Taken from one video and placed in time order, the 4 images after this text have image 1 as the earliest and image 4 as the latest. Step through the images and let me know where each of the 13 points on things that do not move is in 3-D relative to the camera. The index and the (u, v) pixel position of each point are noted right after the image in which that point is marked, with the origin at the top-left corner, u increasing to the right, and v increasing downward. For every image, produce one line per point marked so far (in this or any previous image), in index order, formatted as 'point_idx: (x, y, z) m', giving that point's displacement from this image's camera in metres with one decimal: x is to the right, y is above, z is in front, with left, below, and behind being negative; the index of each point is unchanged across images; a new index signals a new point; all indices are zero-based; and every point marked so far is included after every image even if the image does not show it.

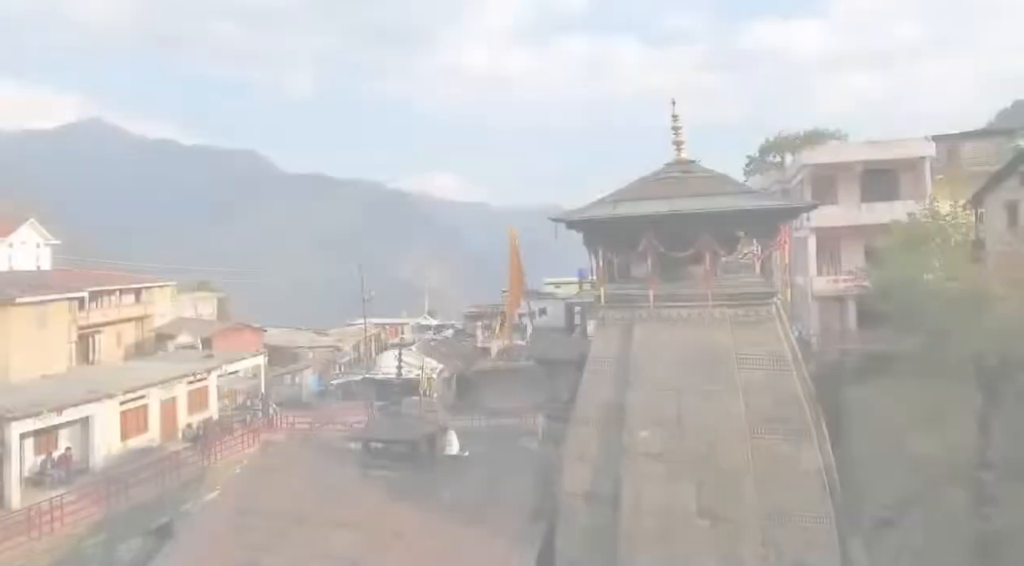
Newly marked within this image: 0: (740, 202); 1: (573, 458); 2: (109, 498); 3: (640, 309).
0: (+2.7, +1.0, +9.4) m
1: (+0.8, -2.3, +10.3) m
2: (-8.6, -4.6, +16.7) m
3: (+1.7, -0.4, +10.1) m
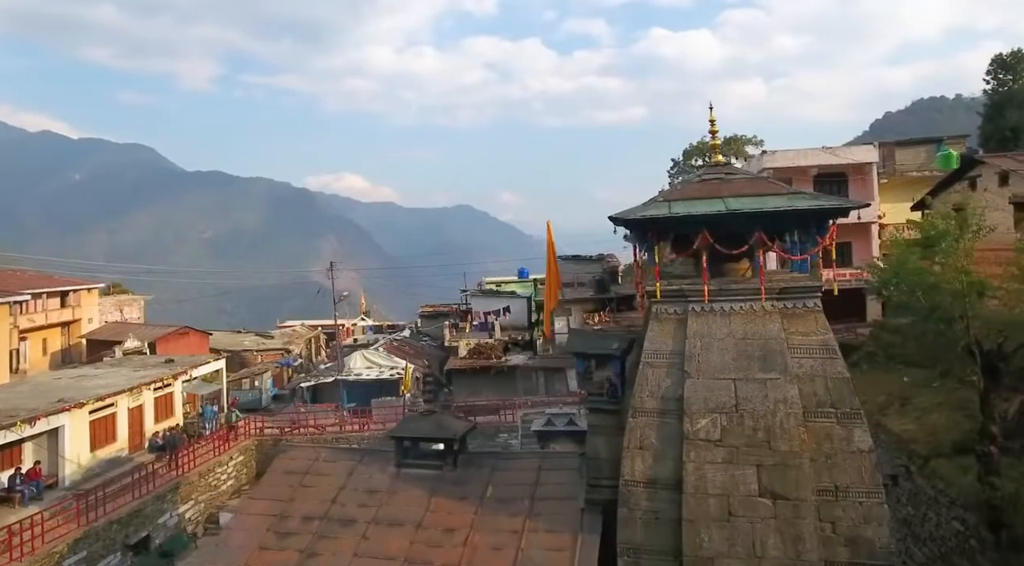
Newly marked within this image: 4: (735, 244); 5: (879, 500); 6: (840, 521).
0: (+3.7, +1.1, +10.2) m
1: (+1.7, -2.3, +10.8) m
2: (-8.6, -4.6, +15.8) m
3: (+2.5, -0.3, +10.8) m
4: (+3.1, +0.5, +10.7) m
5: (+4.6, -2.7, +9.9) m
6: (+4.2, -3.0, +10.0) m
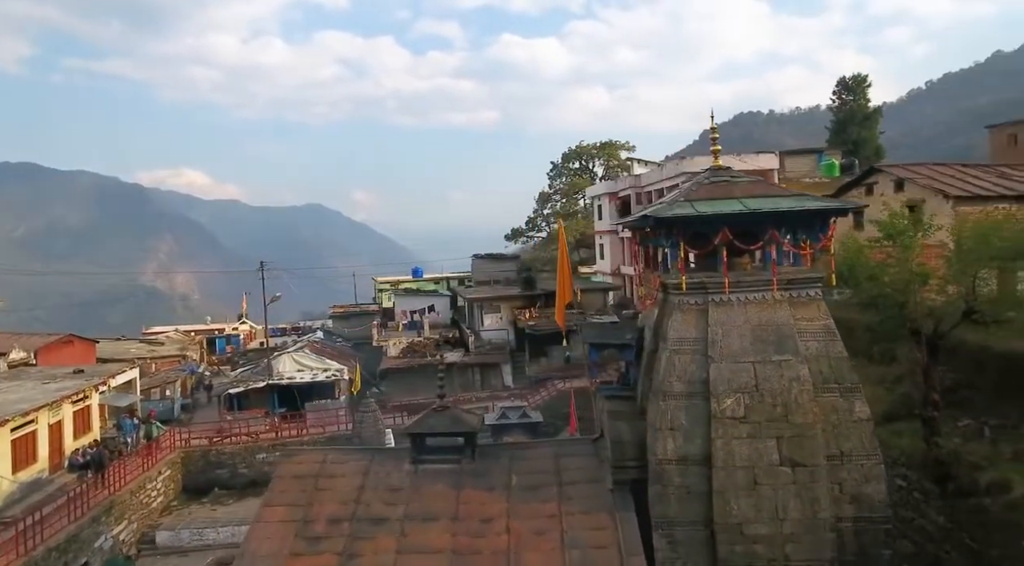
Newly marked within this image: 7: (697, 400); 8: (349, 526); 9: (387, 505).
0: (+4.3, +1.2, +11.5) m
1: (+2.3, -2.2, +11.6) m
2: (-8.8, -4.7, +14.2) m
3: (+3.0, -0.2, +11.8) m
4: (+3.6, +0.6, +11.9) m
5: (+5.4, -2.6, +11.5) m
6: (+4.9, -2.9, +11.5) m
7: (+2.8, -1.7, +11.7) m
8: (-2.4, -3.6, +11.7) m
9: (-1.9, -3.4, +12.0) m
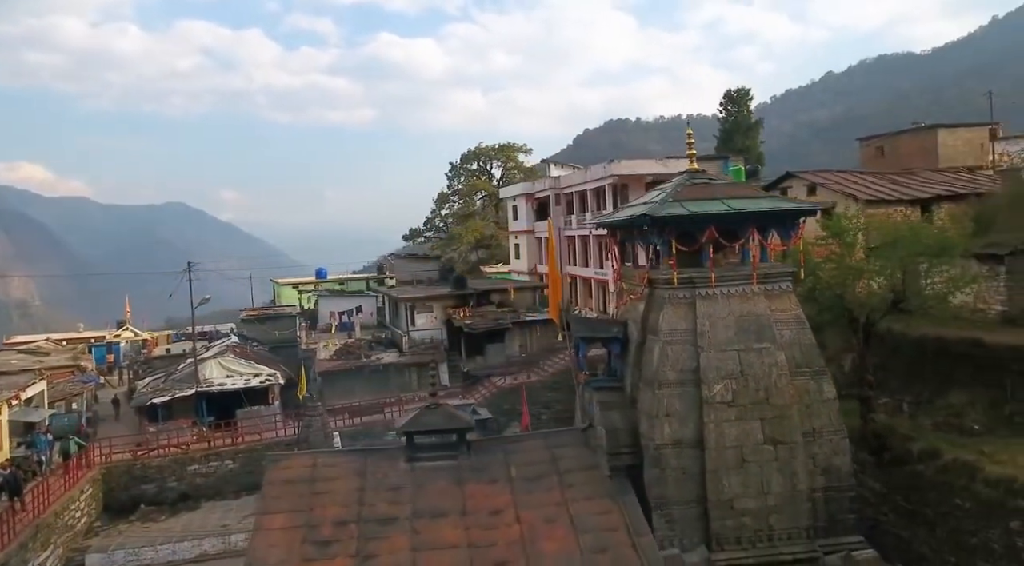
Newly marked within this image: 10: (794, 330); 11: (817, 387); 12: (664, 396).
0: (+4.3, +1.3, +12.6) m
1: (+2.3, -2.1, +12.3) m
2: (-9.0, -4.7, +12.8) m
3: (+3.0, -0.1, +12.7) m
4: (+3.6, +0.7, +12.9) m
5: (+5.4, -2.5, +12.7) m
6: (+5.0, -2.8, +12.6) m
7: (+2.8, -1.7, +12.4) m
8: (-2.3, -3.6, +11.5) m
9: (-1.8, -3.4, +11.9) m
10: (+4.6, -0.8, +12.9) m
11: (+5.0, -1.7, +12.8) m
12: (+2.4, -1.8, +12.4) m
